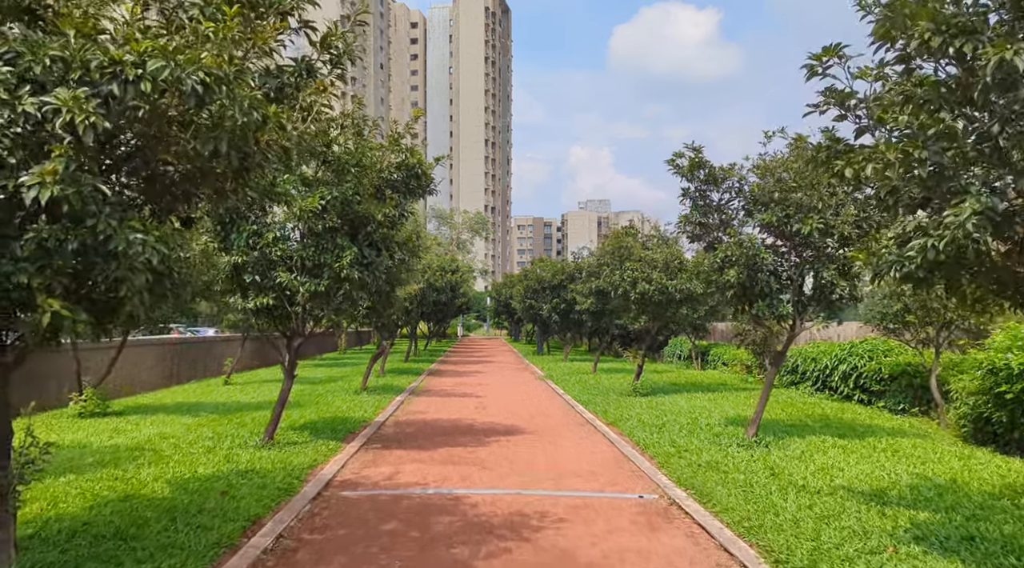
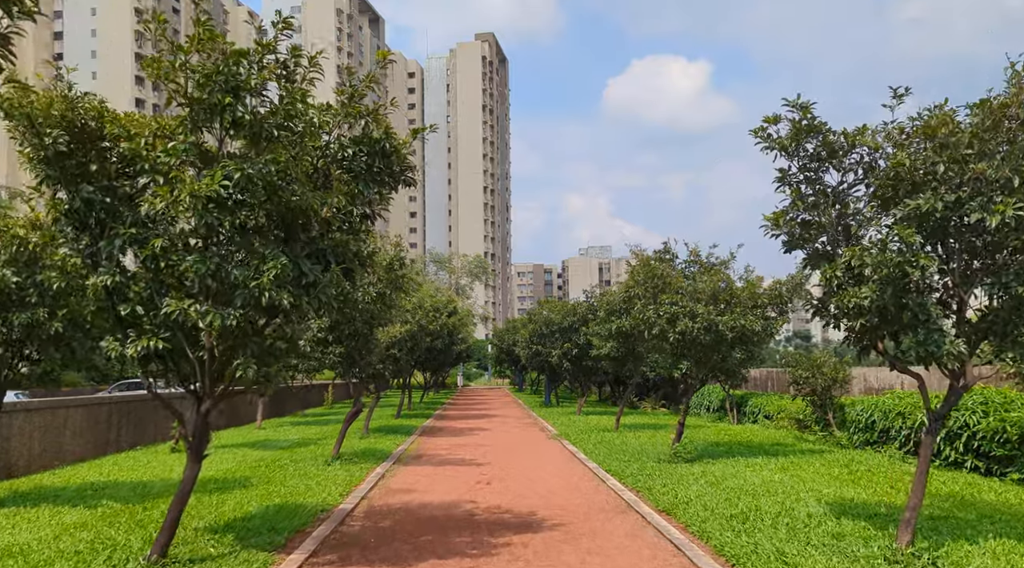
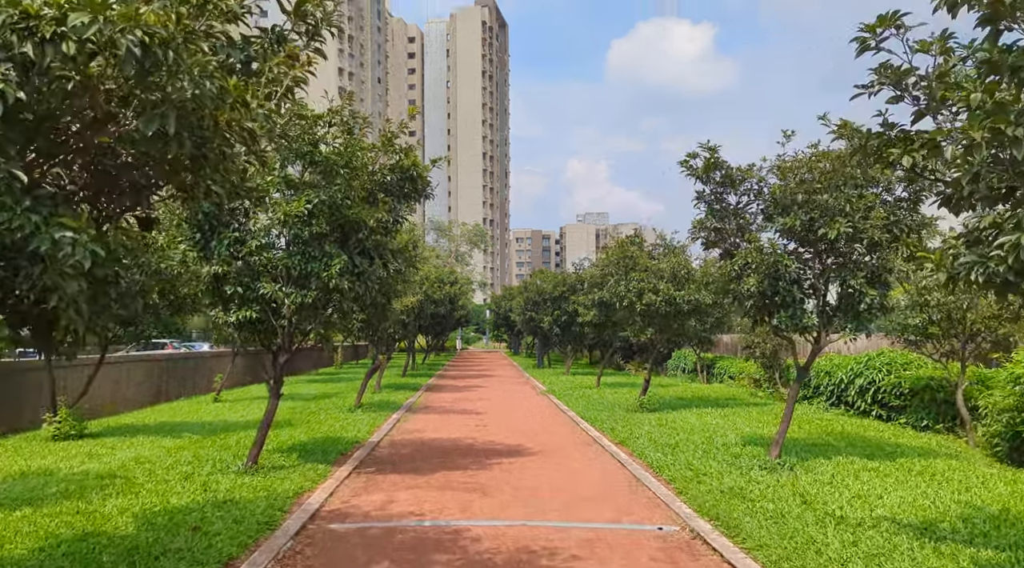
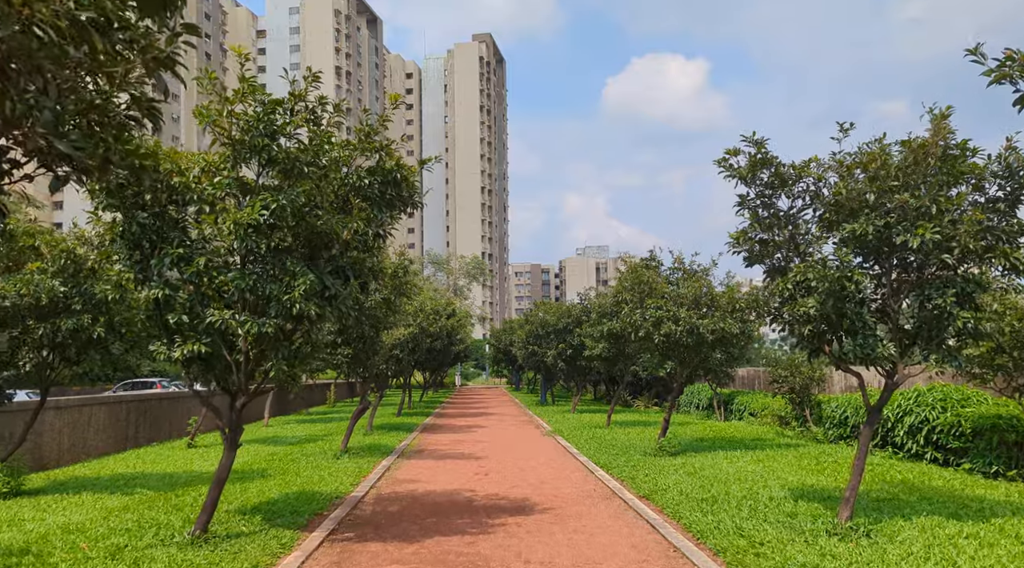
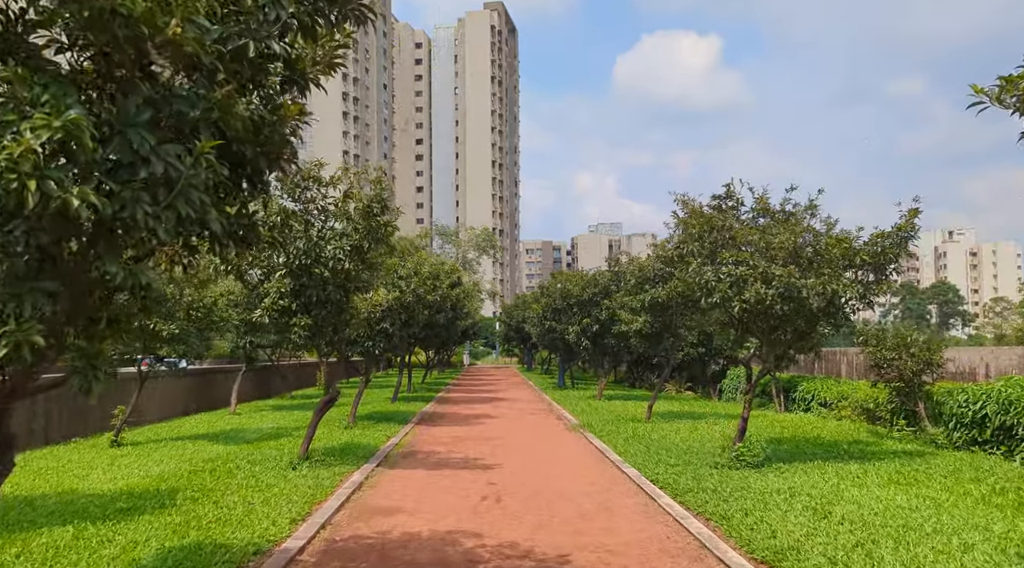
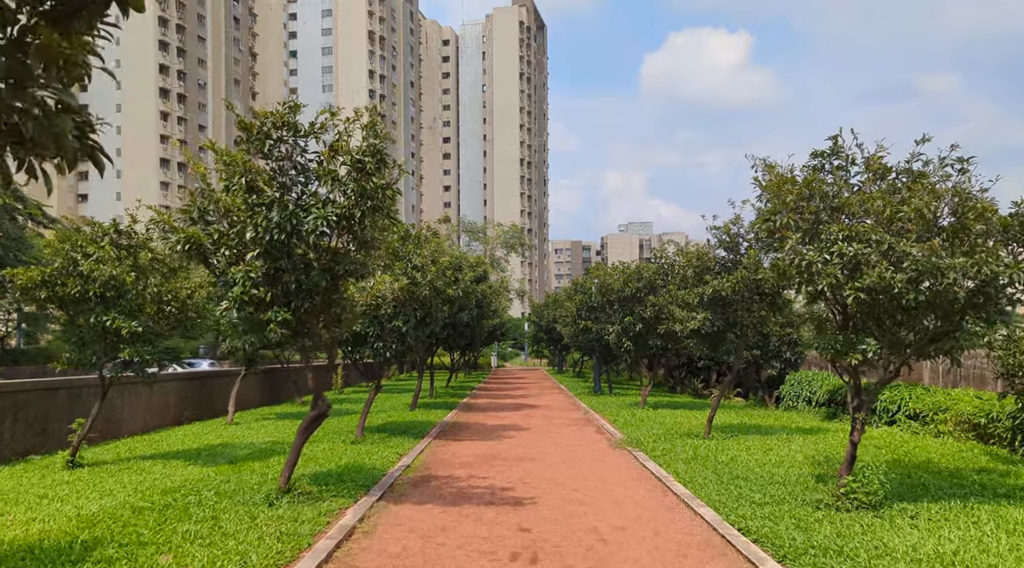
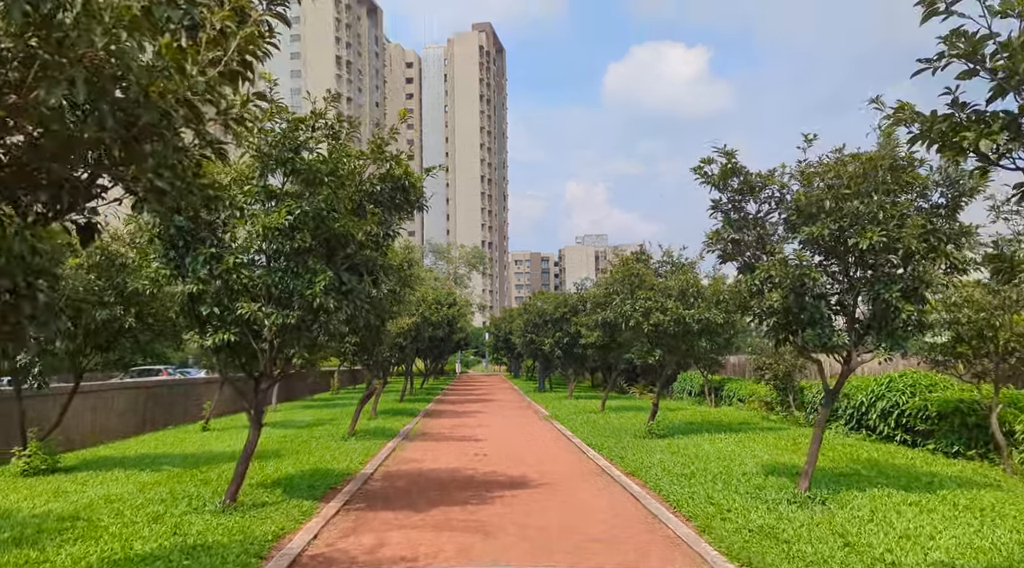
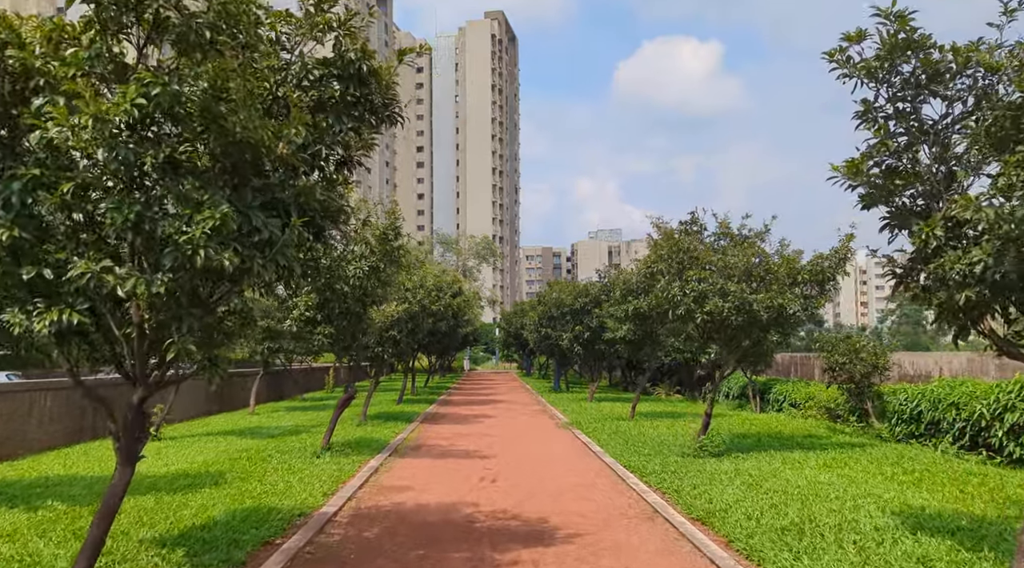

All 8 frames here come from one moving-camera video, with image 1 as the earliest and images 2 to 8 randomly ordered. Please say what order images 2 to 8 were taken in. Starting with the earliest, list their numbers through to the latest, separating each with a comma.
3, 7, 4, 2, 8, 5, 6
